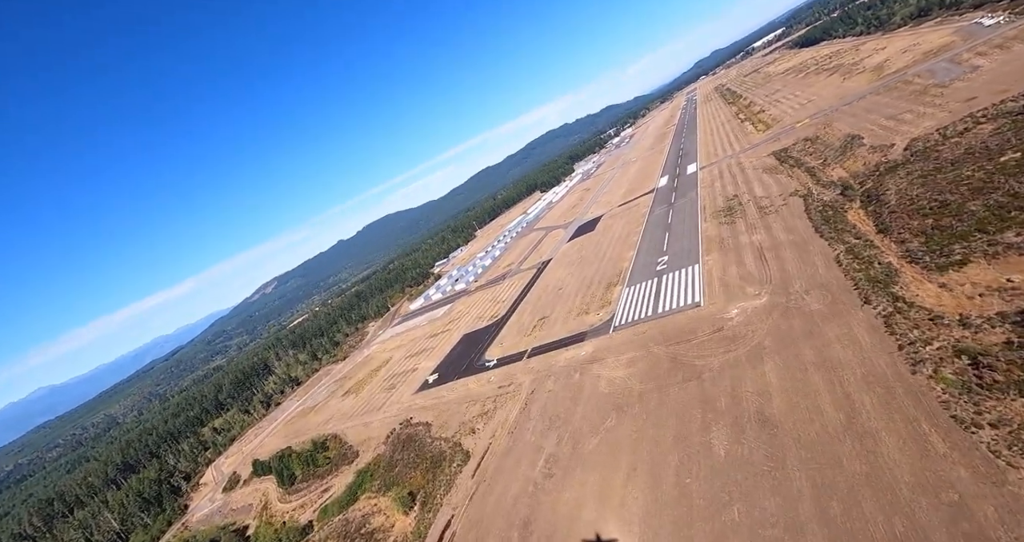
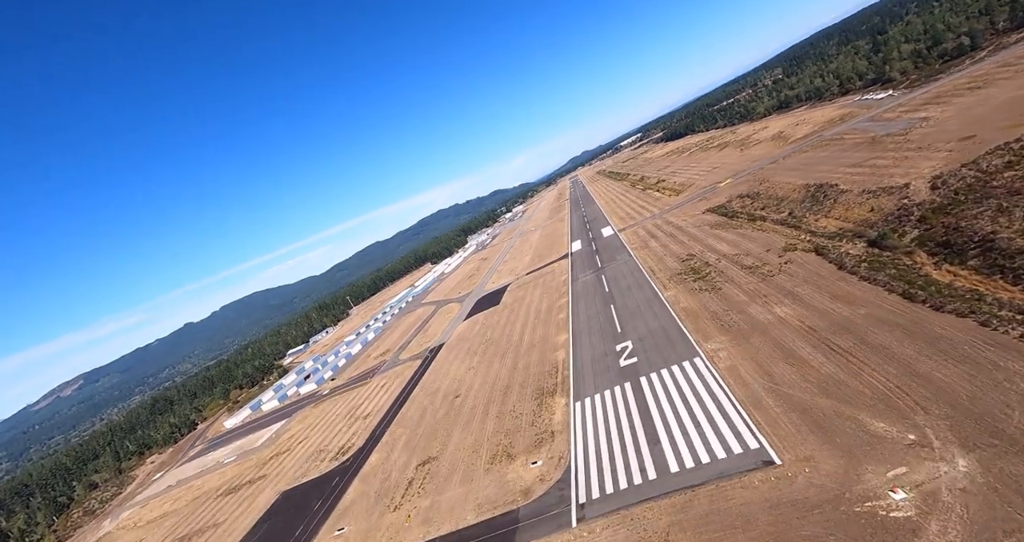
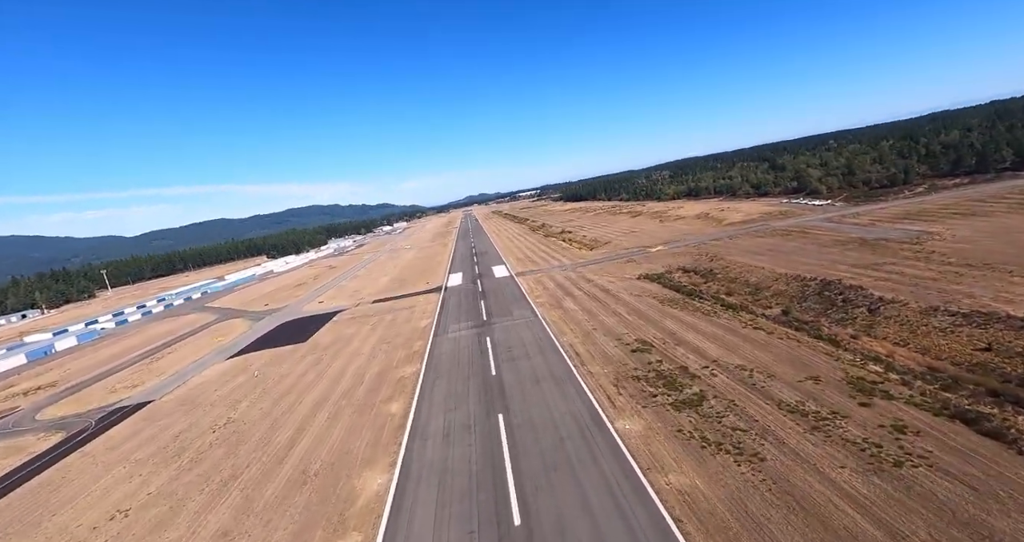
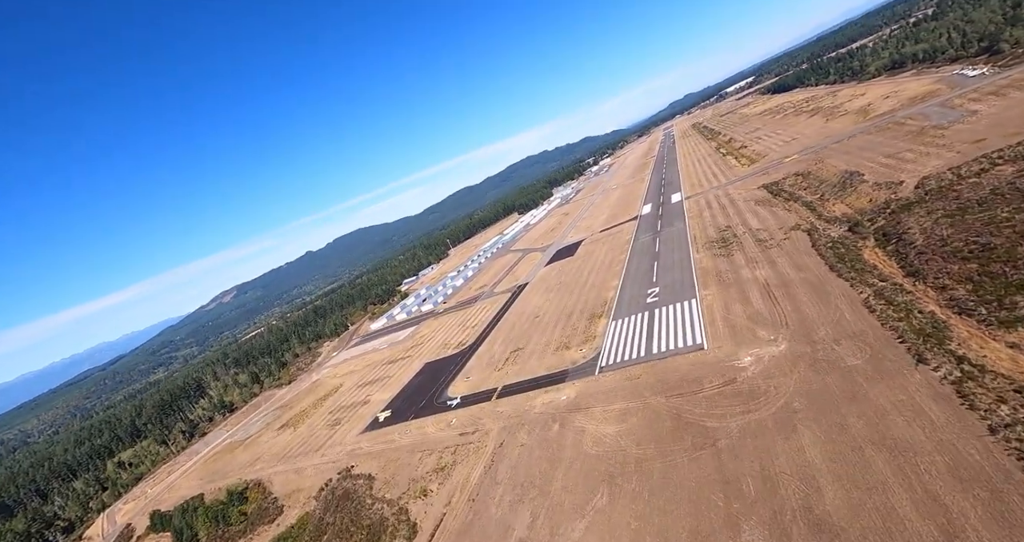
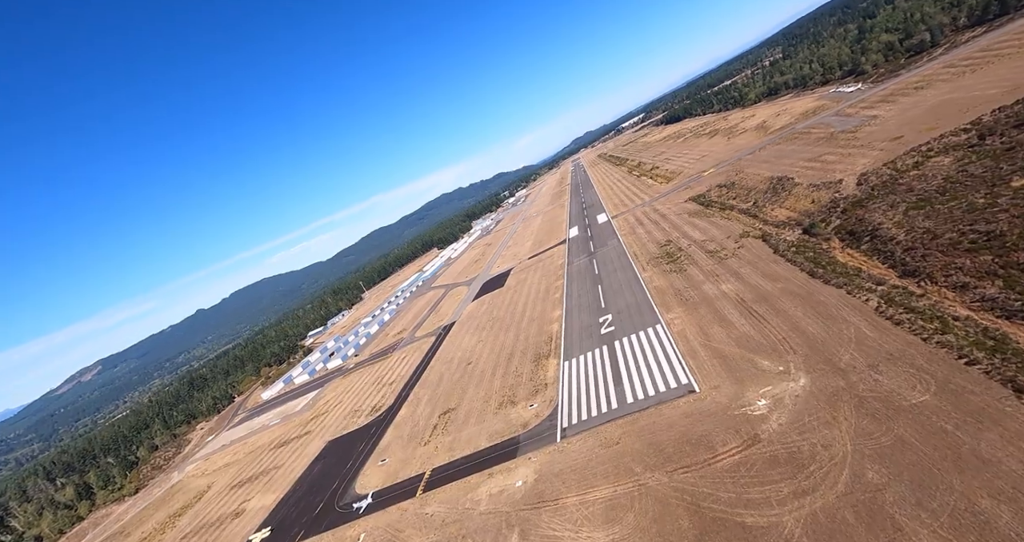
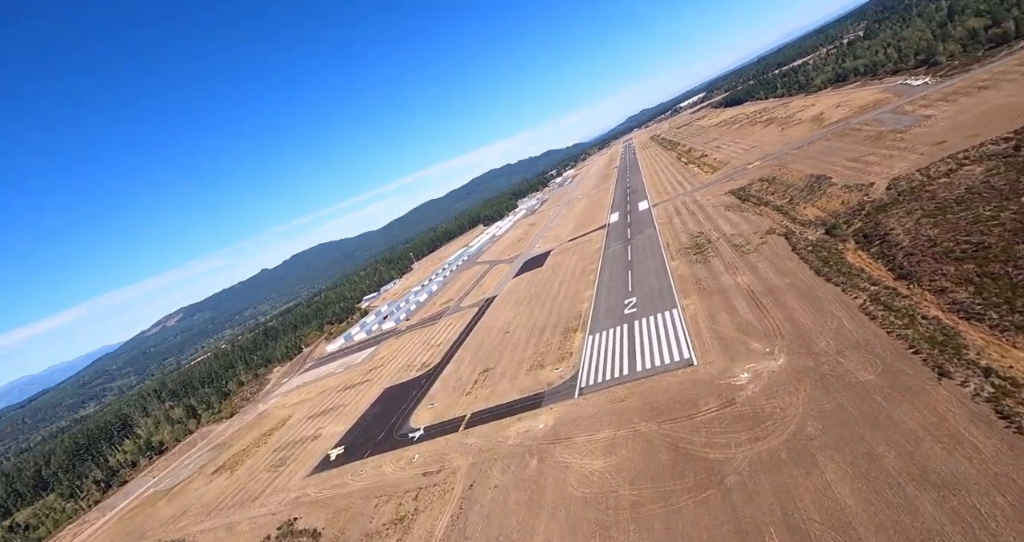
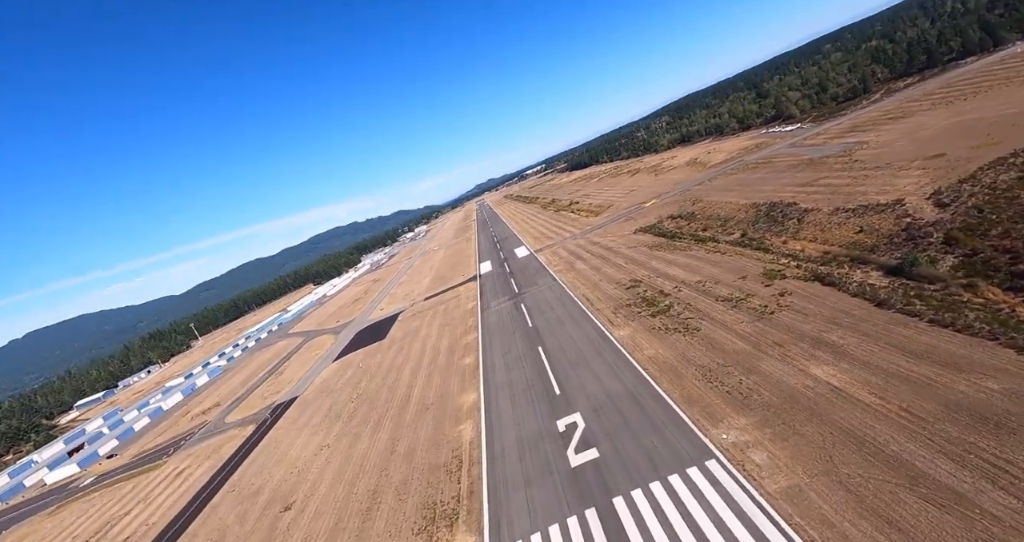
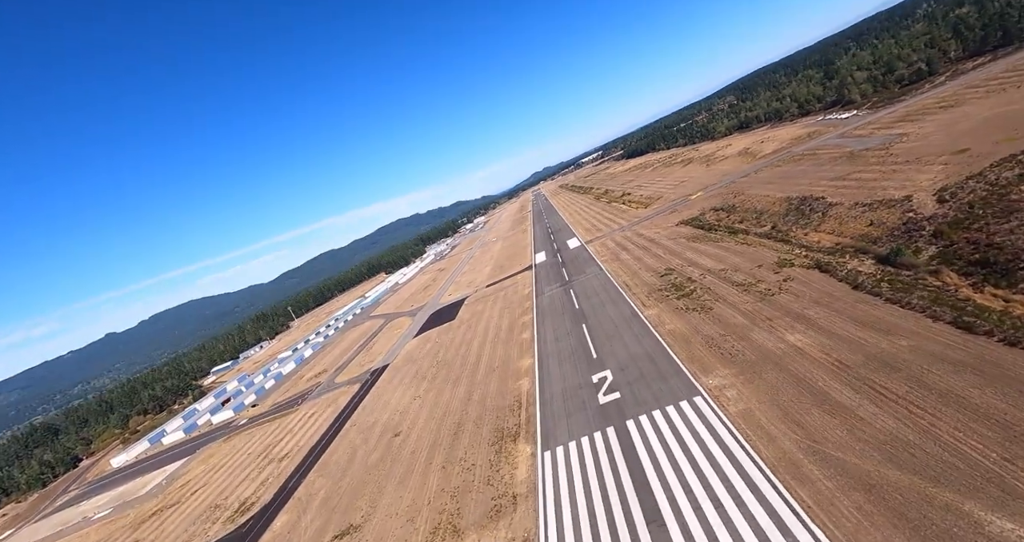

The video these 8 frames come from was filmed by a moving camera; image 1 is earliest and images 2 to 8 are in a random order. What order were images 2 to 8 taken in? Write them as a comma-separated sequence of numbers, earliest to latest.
4, 6, 5, 2, 8, 7, 3
